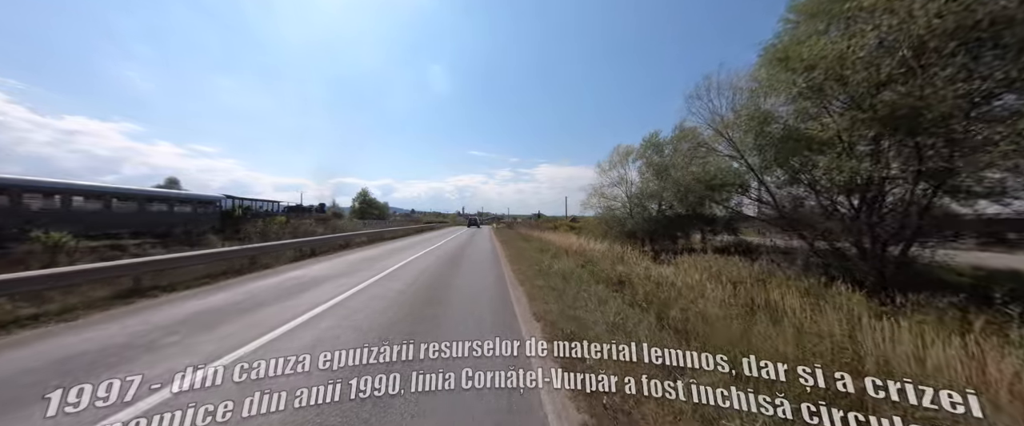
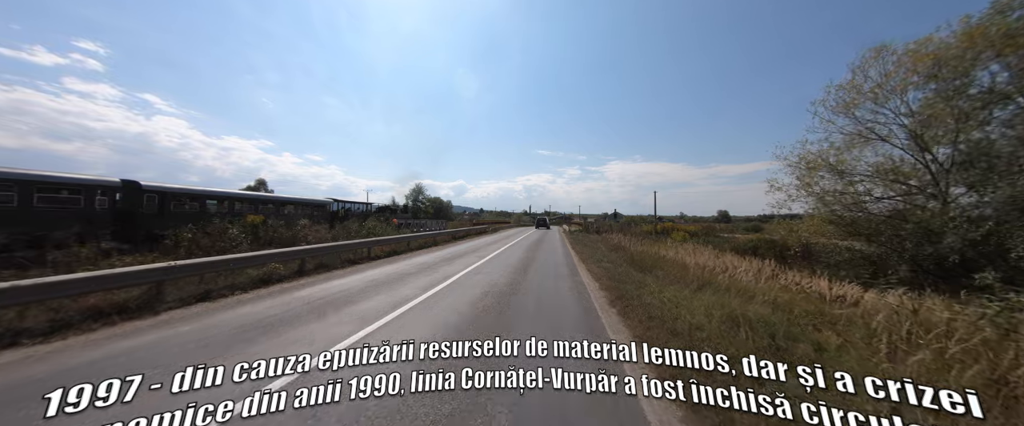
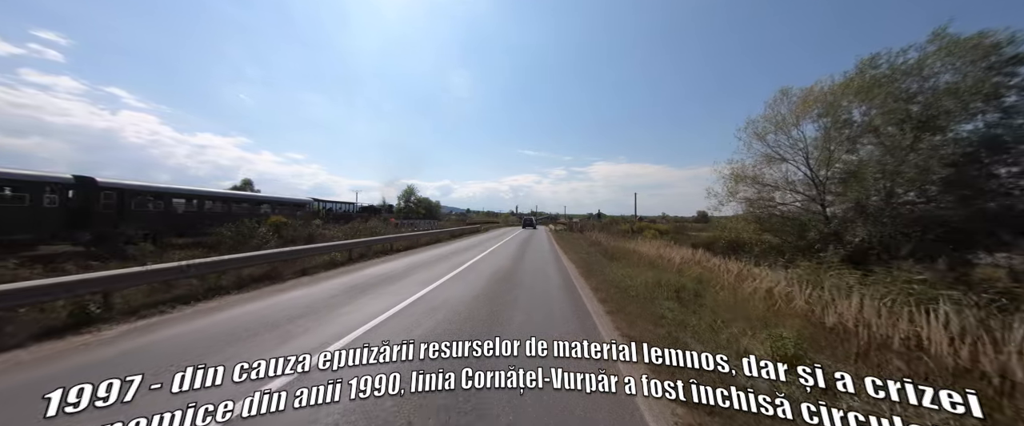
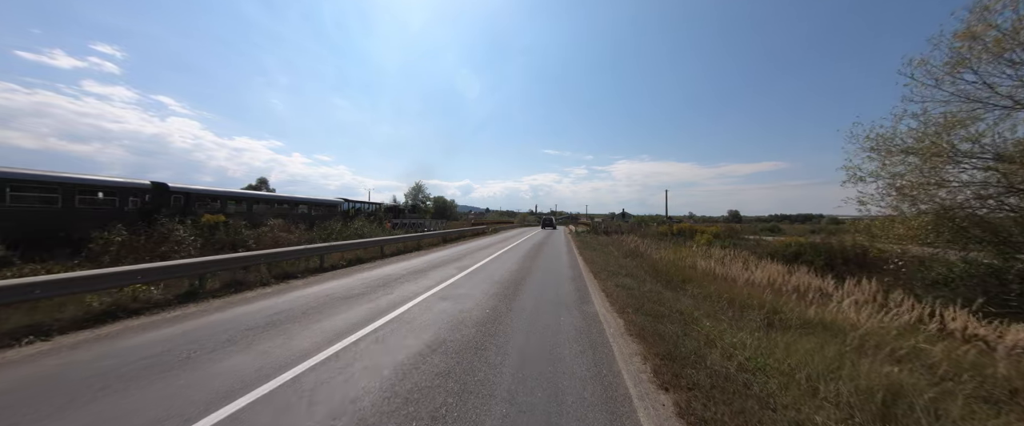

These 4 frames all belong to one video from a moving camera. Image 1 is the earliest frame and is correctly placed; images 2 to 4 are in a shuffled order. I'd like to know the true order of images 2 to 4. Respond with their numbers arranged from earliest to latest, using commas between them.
3, 2, 4
